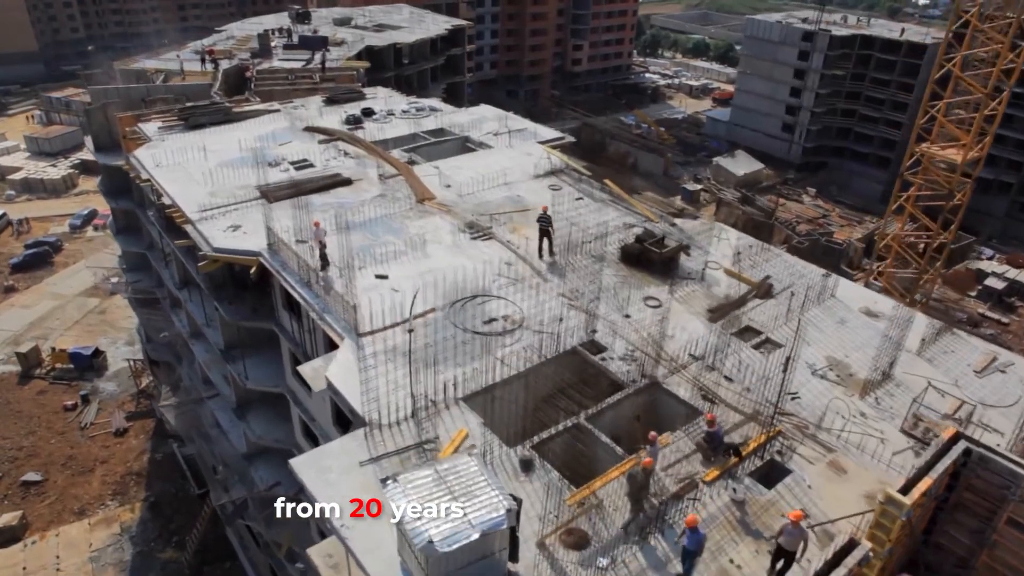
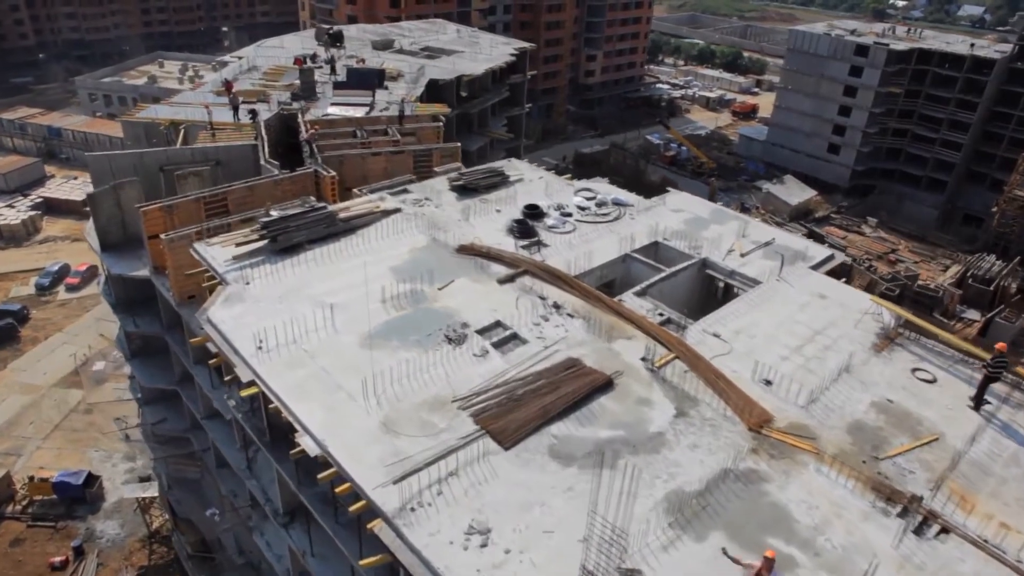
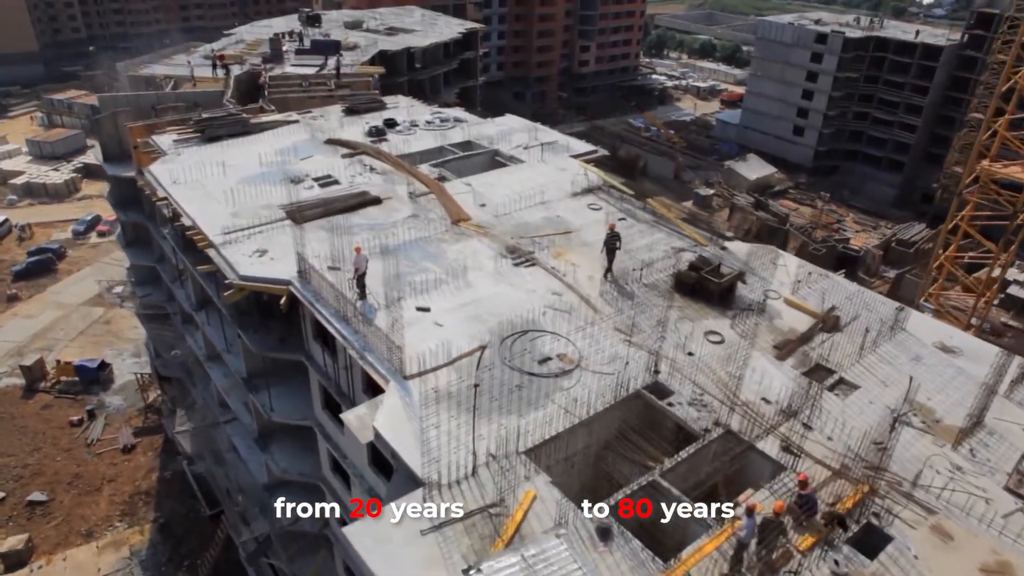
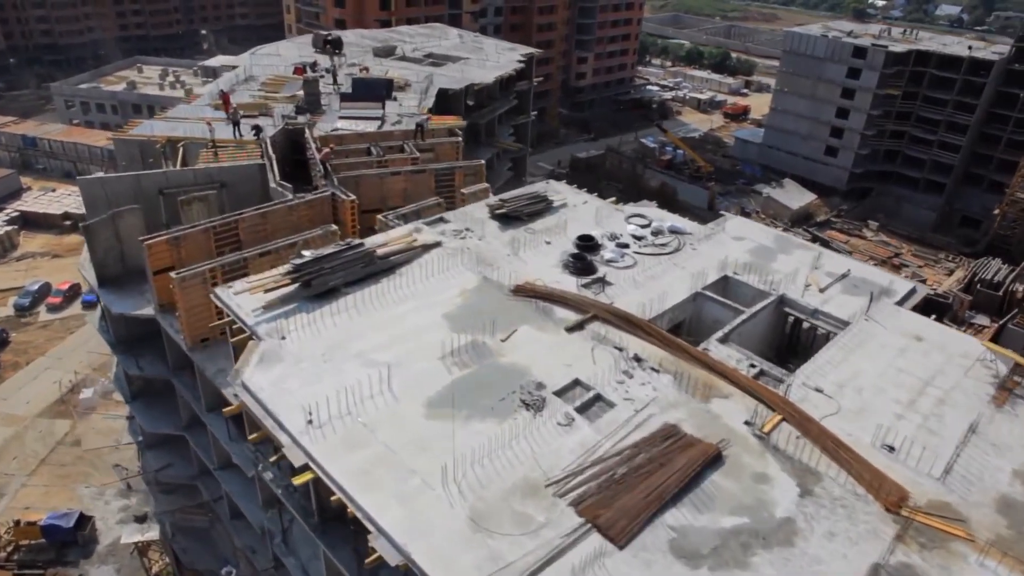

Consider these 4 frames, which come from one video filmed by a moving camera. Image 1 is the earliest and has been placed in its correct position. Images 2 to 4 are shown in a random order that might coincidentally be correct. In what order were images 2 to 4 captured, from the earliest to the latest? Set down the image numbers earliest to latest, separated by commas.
3, 2, 4
